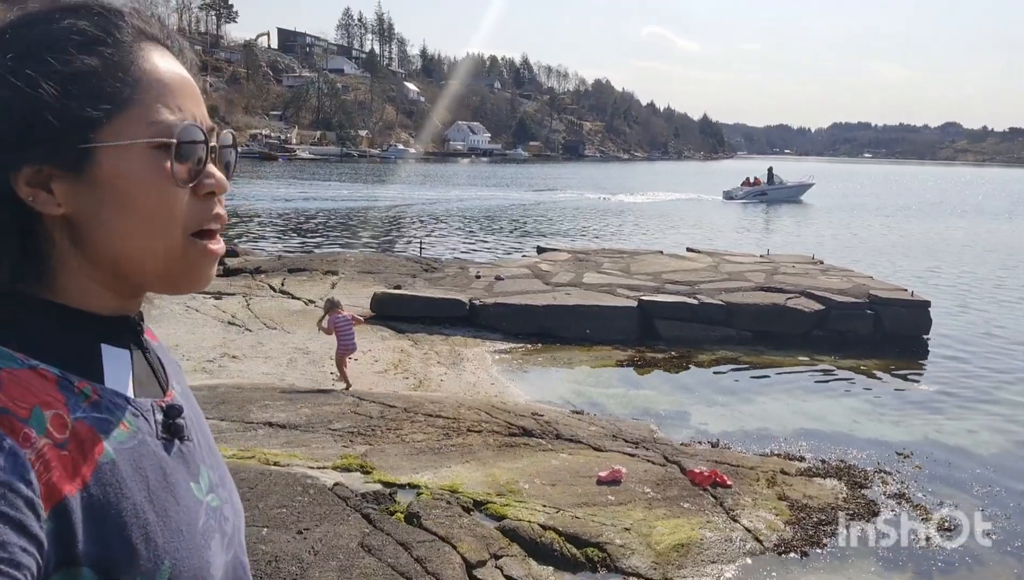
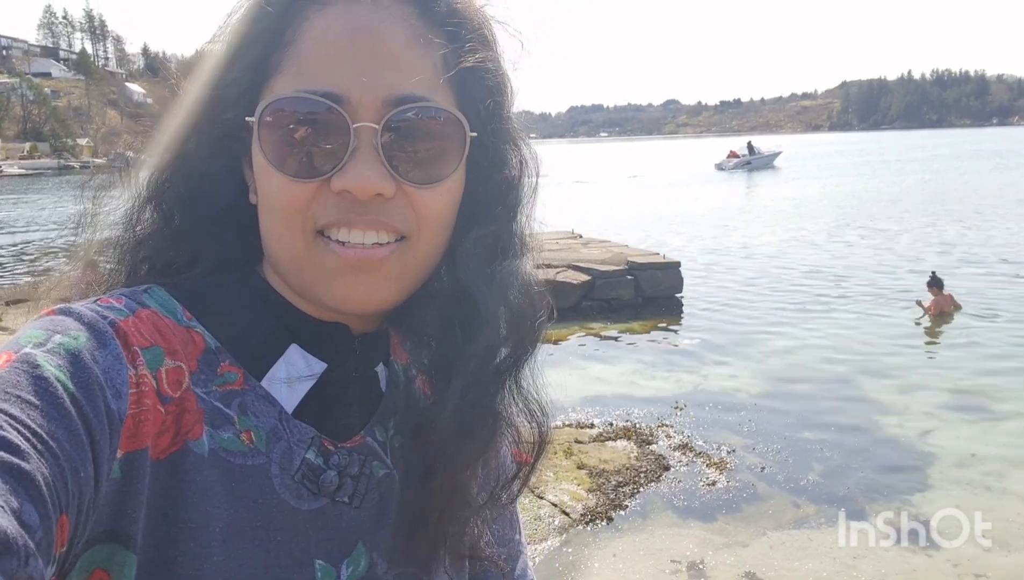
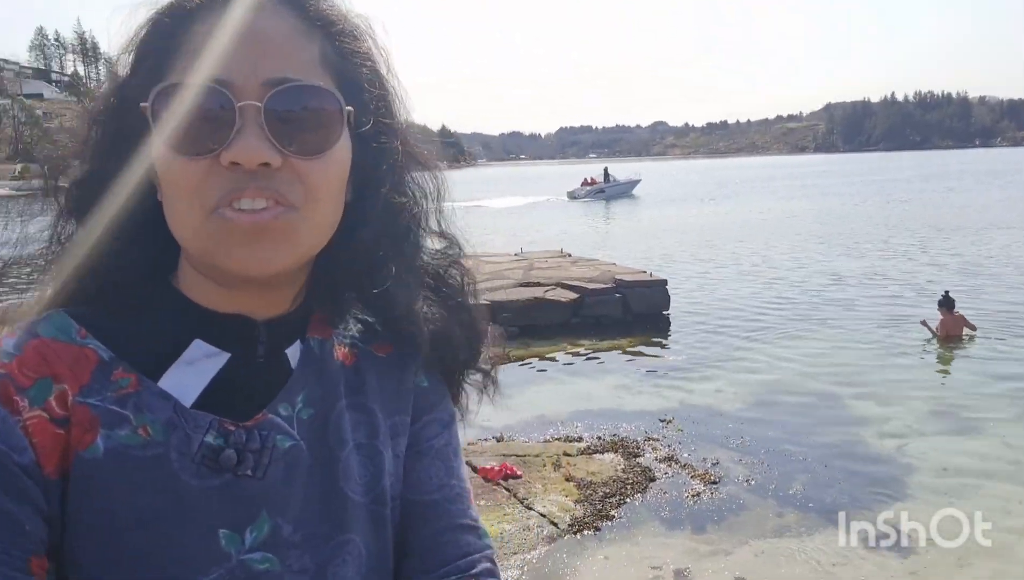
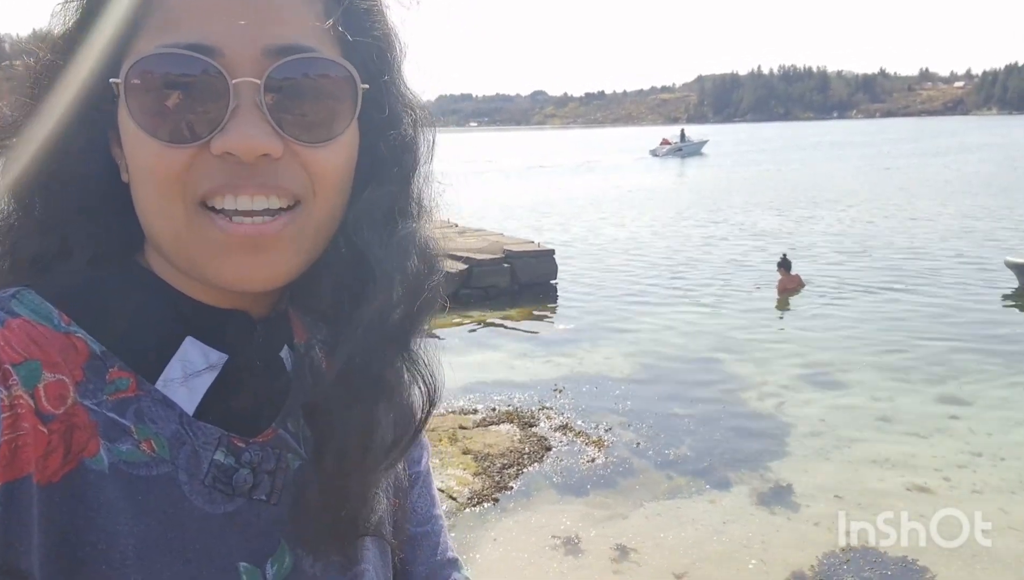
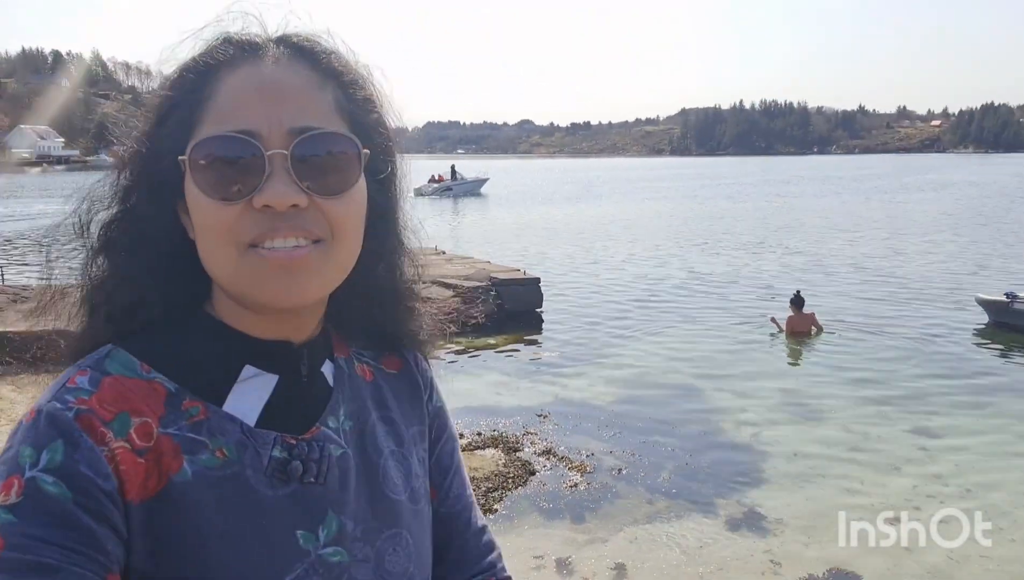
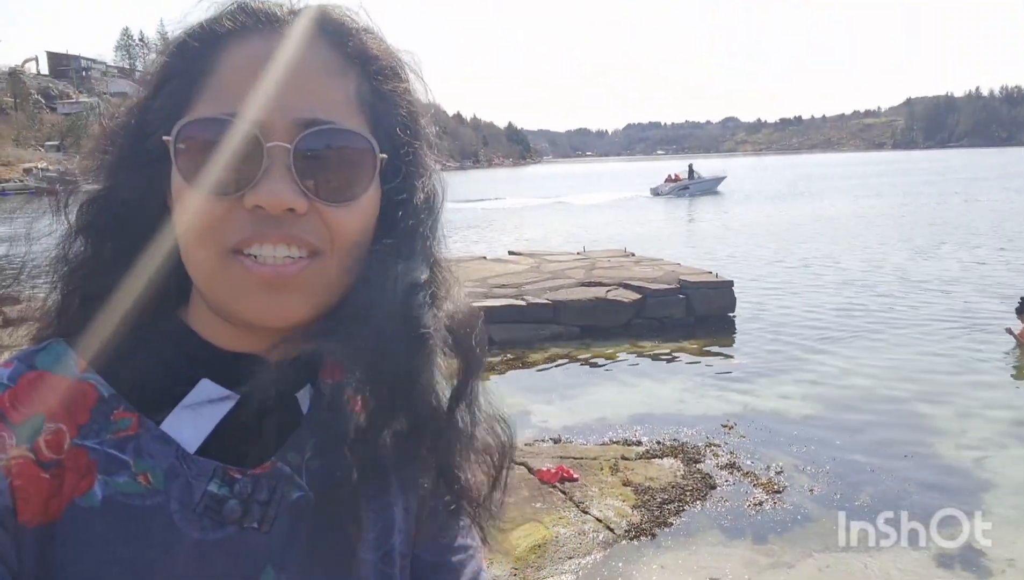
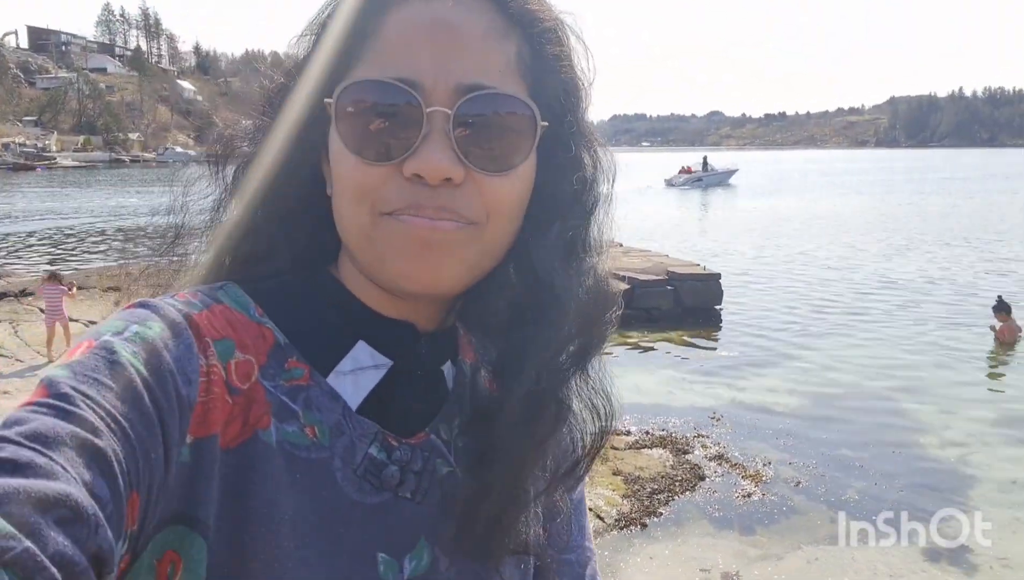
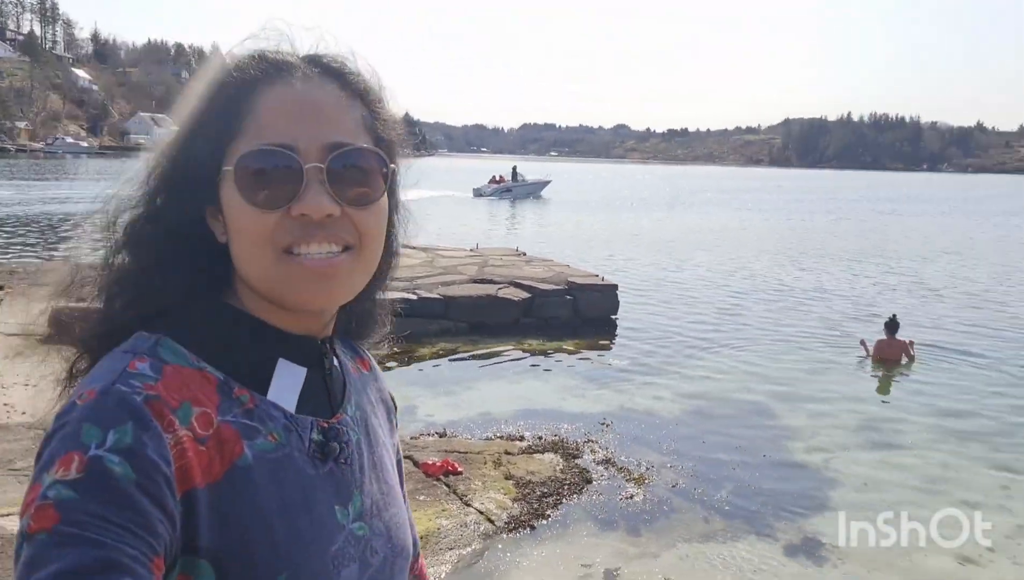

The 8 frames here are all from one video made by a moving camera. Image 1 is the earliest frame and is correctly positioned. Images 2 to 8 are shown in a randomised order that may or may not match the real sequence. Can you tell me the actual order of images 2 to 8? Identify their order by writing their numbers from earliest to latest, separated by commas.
8, 5, 3, 6, 7, 2, 4
